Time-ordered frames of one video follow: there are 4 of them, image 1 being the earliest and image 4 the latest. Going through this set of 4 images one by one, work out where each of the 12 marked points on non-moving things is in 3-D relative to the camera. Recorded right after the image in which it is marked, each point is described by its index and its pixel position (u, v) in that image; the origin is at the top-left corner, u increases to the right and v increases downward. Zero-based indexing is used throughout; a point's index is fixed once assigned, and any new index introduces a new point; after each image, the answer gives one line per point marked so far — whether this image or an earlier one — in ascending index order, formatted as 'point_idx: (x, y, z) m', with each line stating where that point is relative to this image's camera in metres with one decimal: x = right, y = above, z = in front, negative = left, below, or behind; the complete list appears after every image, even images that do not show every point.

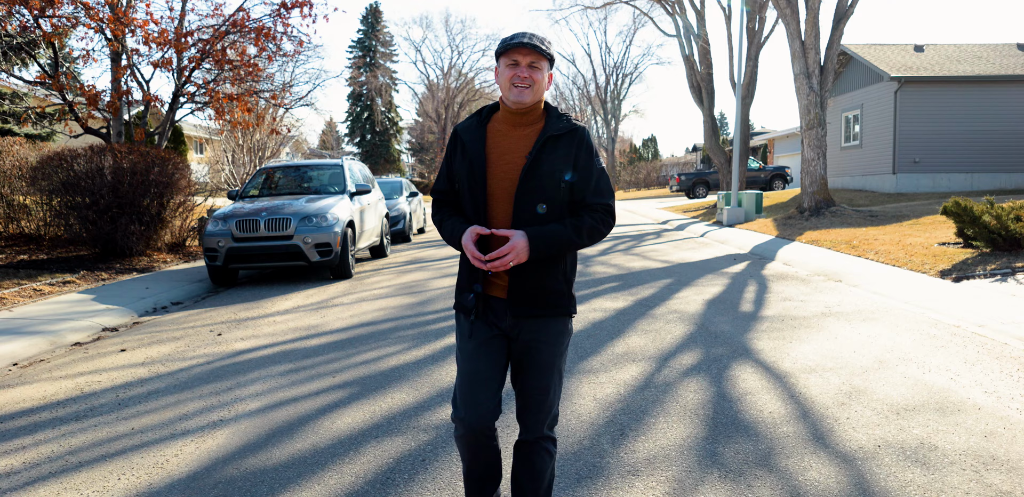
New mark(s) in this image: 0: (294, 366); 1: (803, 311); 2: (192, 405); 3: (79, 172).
0: (-1.6, -0.9, +5.4) m
1: (+3.0, -0.6, +7.6) m
2: (-1.9, -0.9, +4.5) m
3: (-6.7, +1.2, +11.5) m
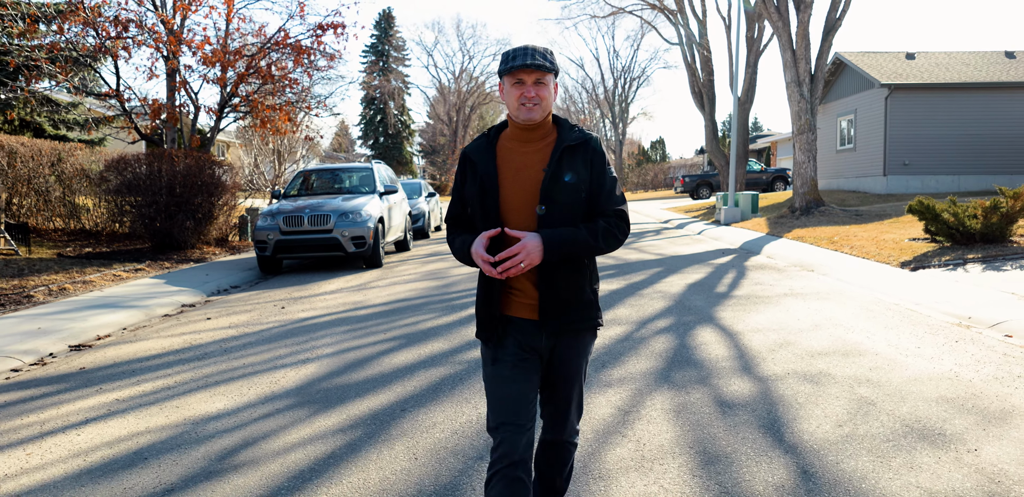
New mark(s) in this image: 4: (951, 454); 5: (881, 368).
0: (-1.5, -0.7, +6.8) m
1: (+3.1, -0.5, +9.0) m
2: (-1.9, -0.8, +5.9) m
3: (-6.5, +1.3, +13.0) m
4: (+2.1, -1.0, +3.5) m
5: (+2.5, -0.8, +5.1) m
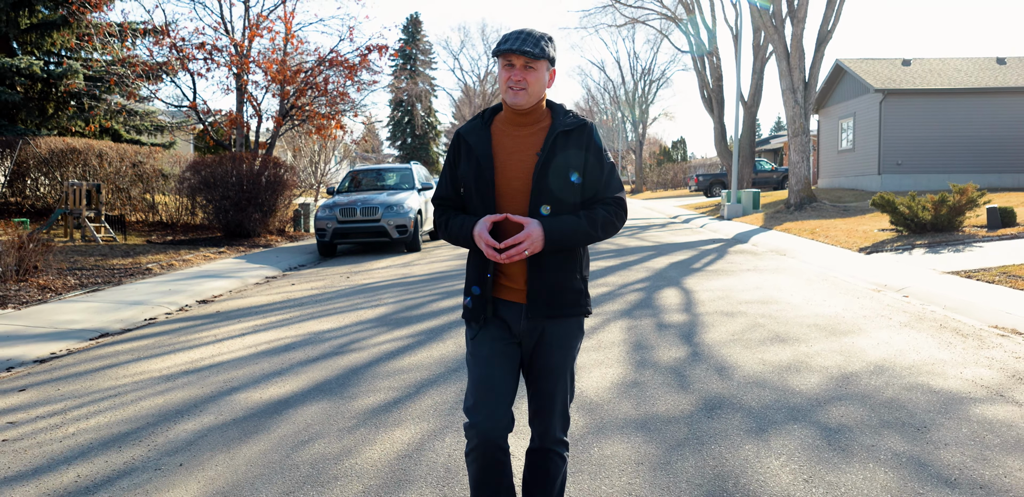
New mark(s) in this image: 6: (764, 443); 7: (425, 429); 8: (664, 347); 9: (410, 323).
0: (-1.3, -0.5, +9.0) m
1: (+3.4, -0.3, +11.1) m
2: (-1.7, -0.6, +8.2) m
3: (-6.2, +1.5, +15.4) m
4: (+2.1, -0.7, +5.6) m
5: (+2.6, -0.6, +7.2) m
6: (+1.2, -1.0, +3.7) m
7: (-0.5, -0.9, +3.9) m
8: (+1.2, -0.8, +5.6) m
9: (-0.9, -0.7, +6.7) m
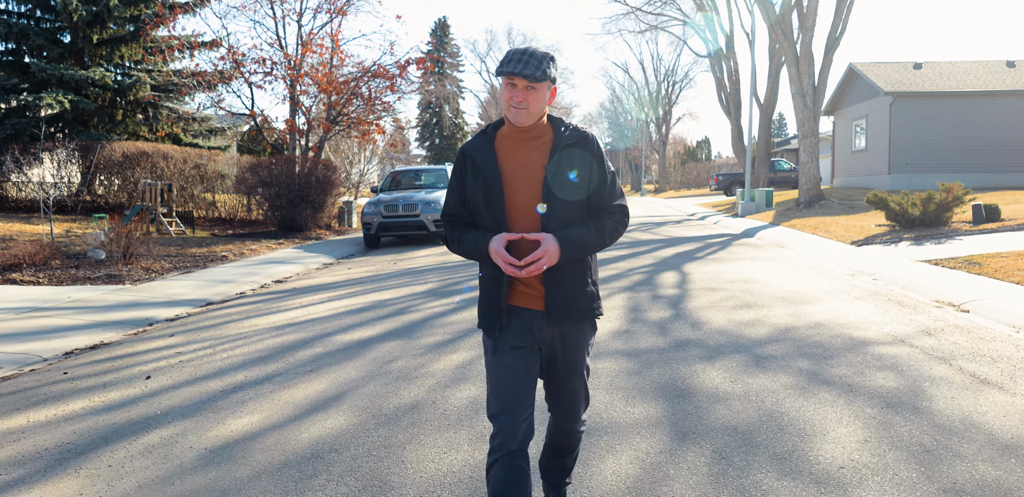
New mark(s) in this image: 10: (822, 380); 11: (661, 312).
0: (-1.0, -0.3, +10.7) m
1: (+3.8, -0.2, +12.5) m
2: (-1.4, -0.4, +9.8) m
3: (-5.6, +1.7, +17.2) m
4: (+2.4, -0.6, +7.1) m
5: (+2.9, -0.4, +8.7) m
6: (+1.4, -0.8, +5.2) m
7: (-0.3, -0.8, +5.5) m
8: (+1.4, -0.6, +7.2) m
9: (-0.7, -0.5, +8.4) m
10: (+2.0, -0.9, +4.8) m
11: (+1.4, -0.6, +7.1) m
